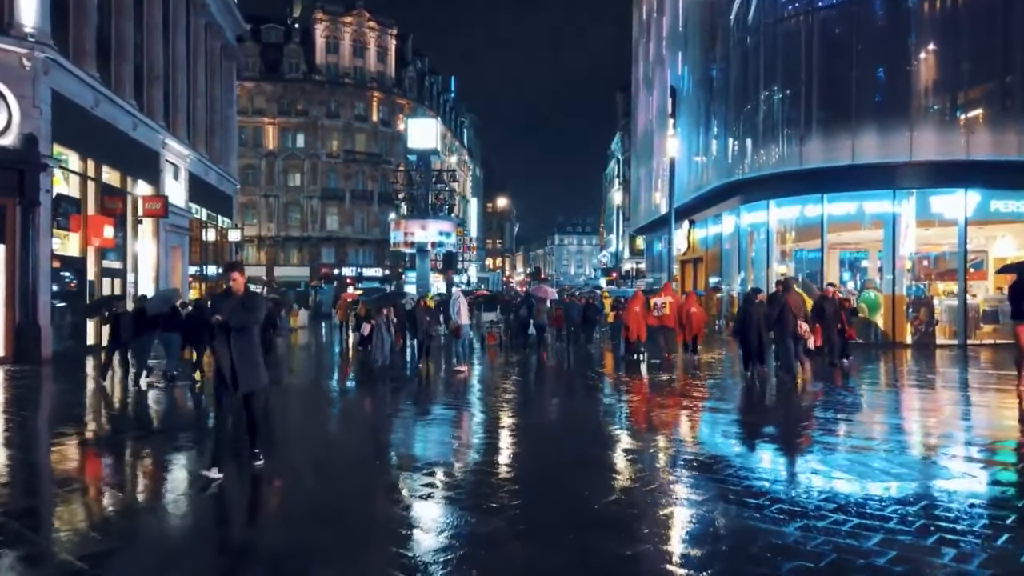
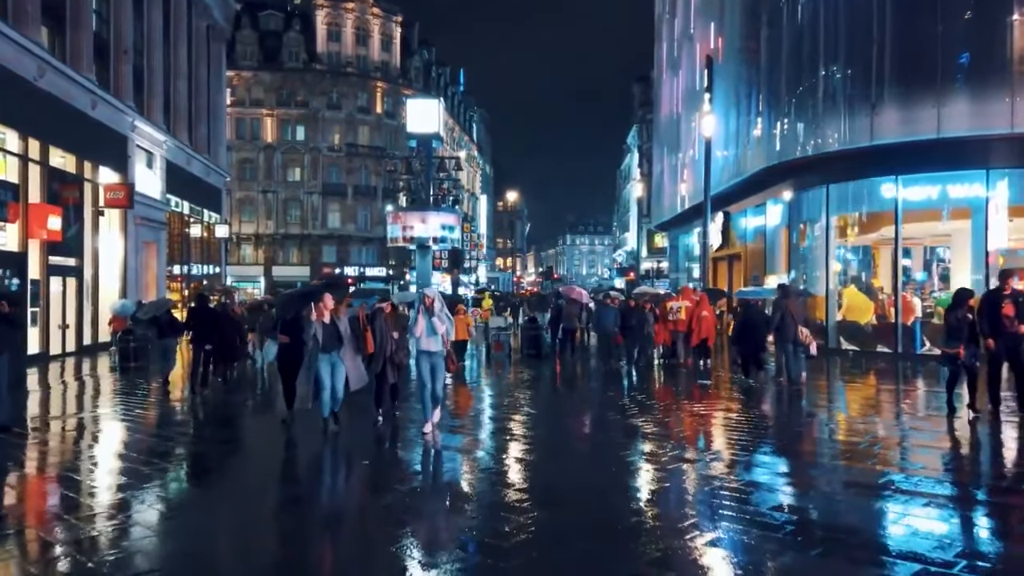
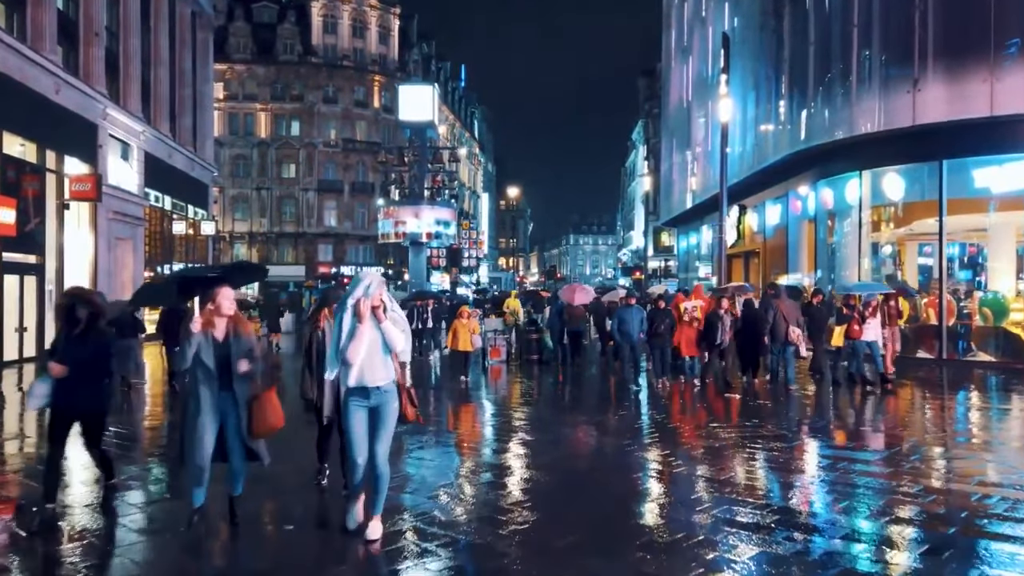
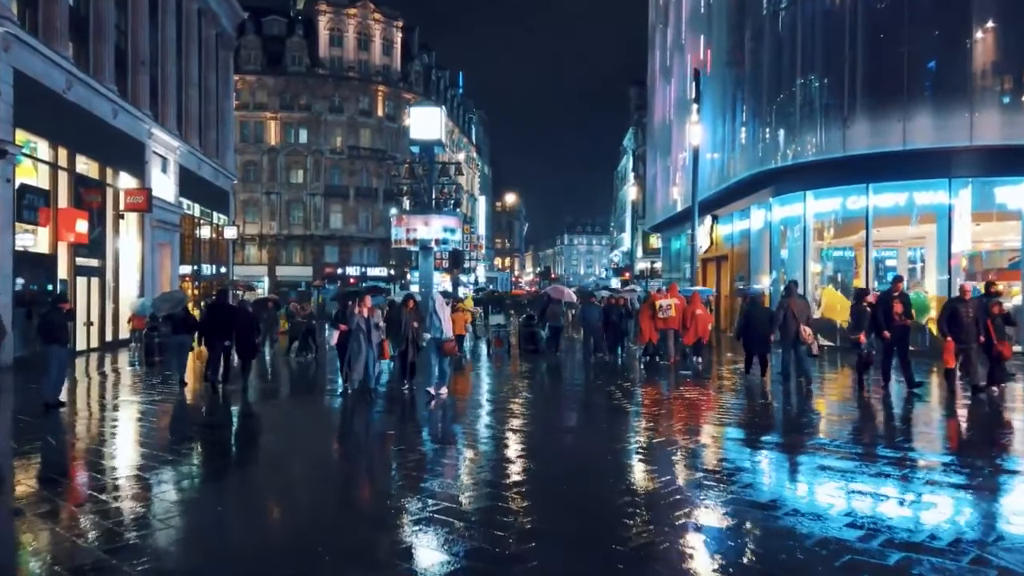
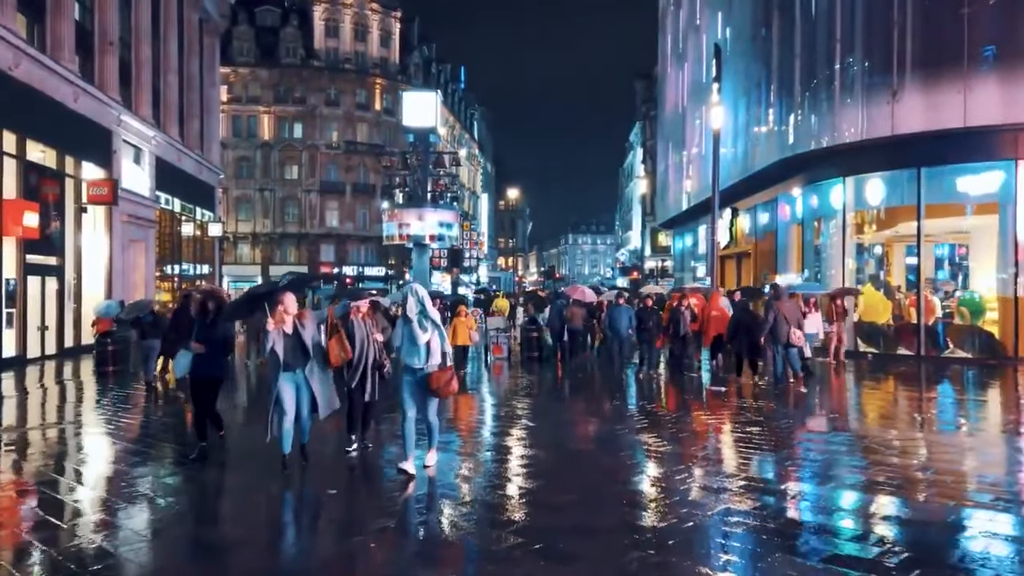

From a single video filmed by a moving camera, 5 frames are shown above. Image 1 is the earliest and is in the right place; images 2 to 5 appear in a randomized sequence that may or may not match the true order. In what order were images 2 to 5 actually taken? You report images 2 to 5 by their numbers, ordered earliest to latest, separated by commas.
4, 2, 5, 3
